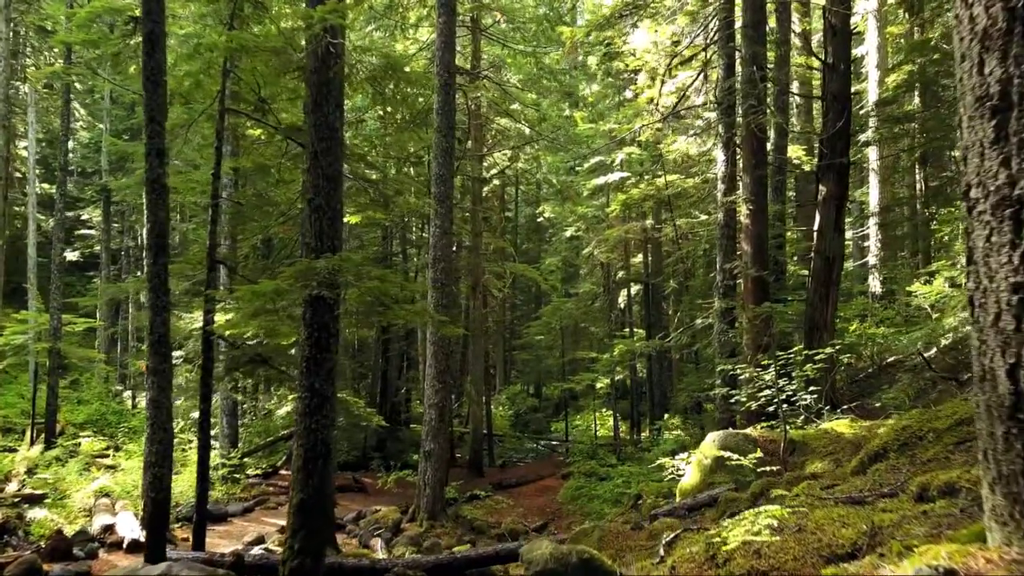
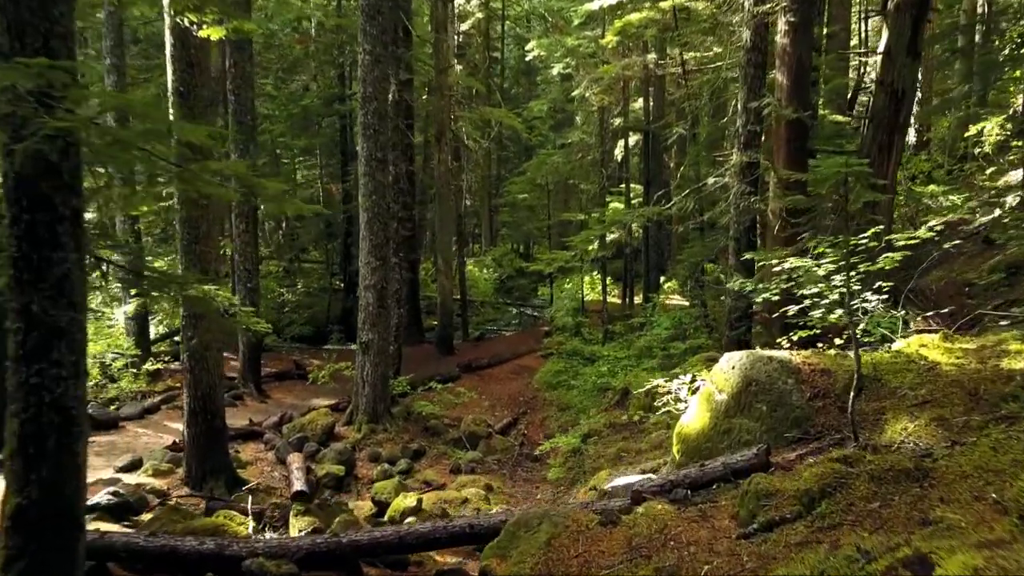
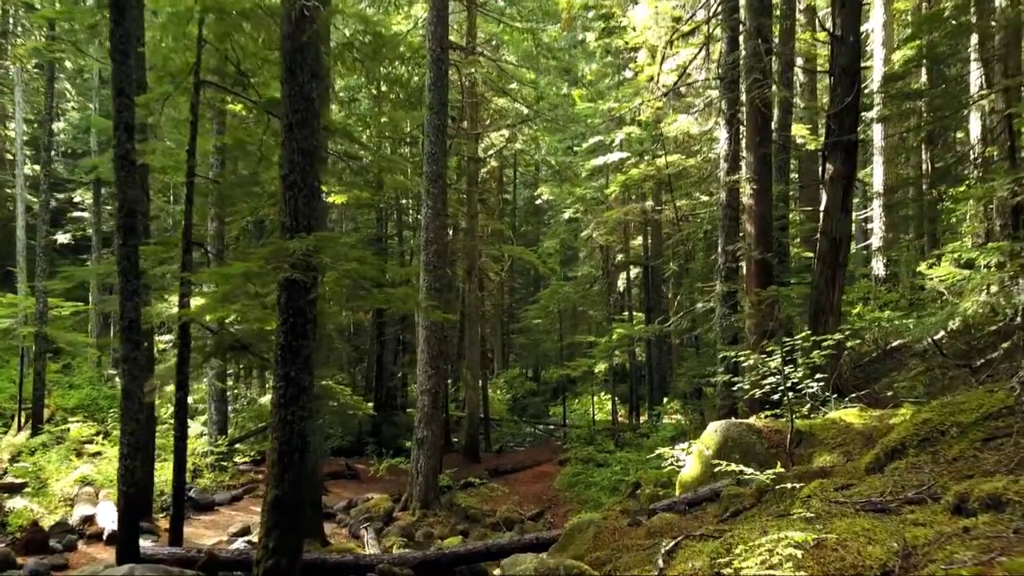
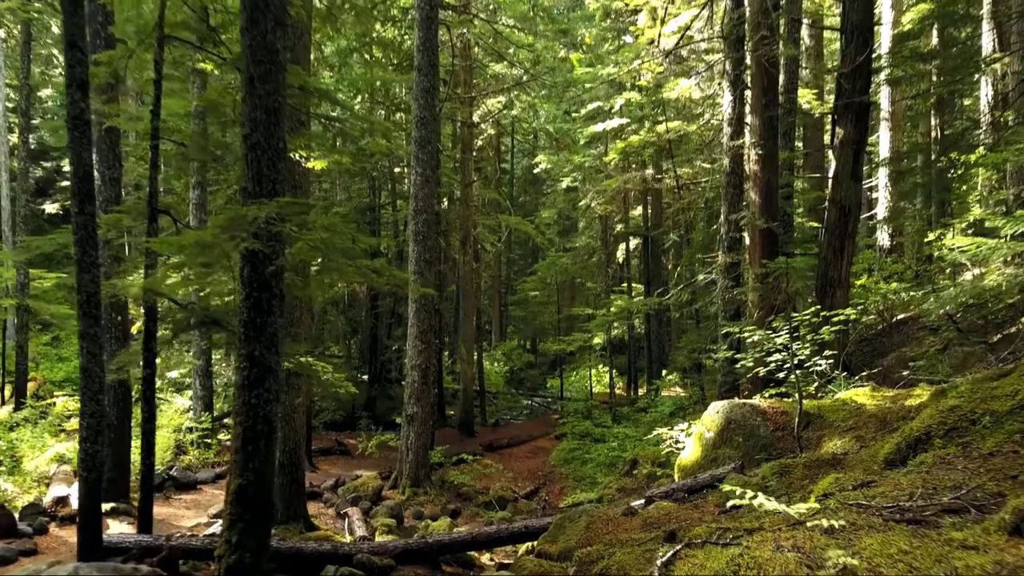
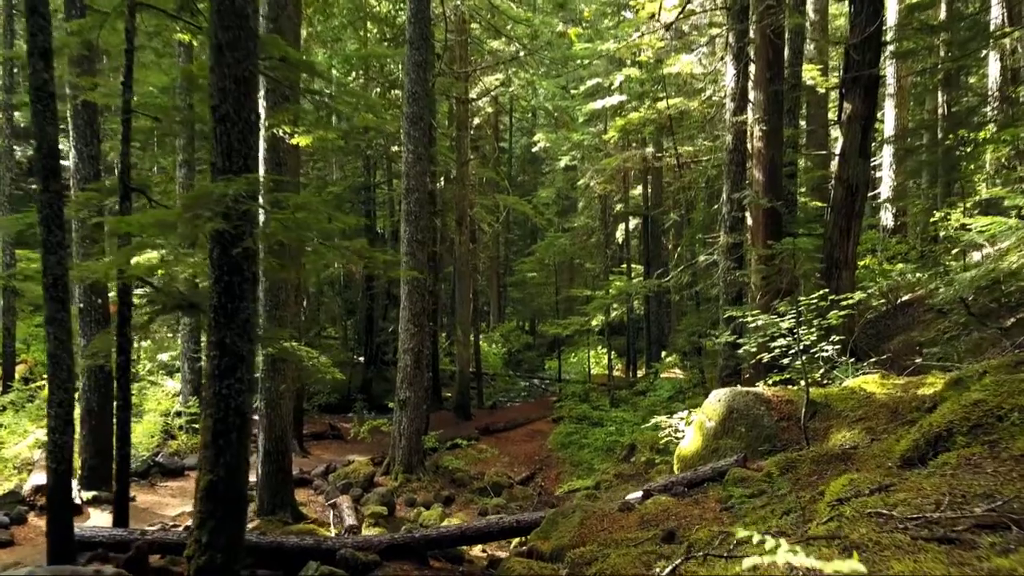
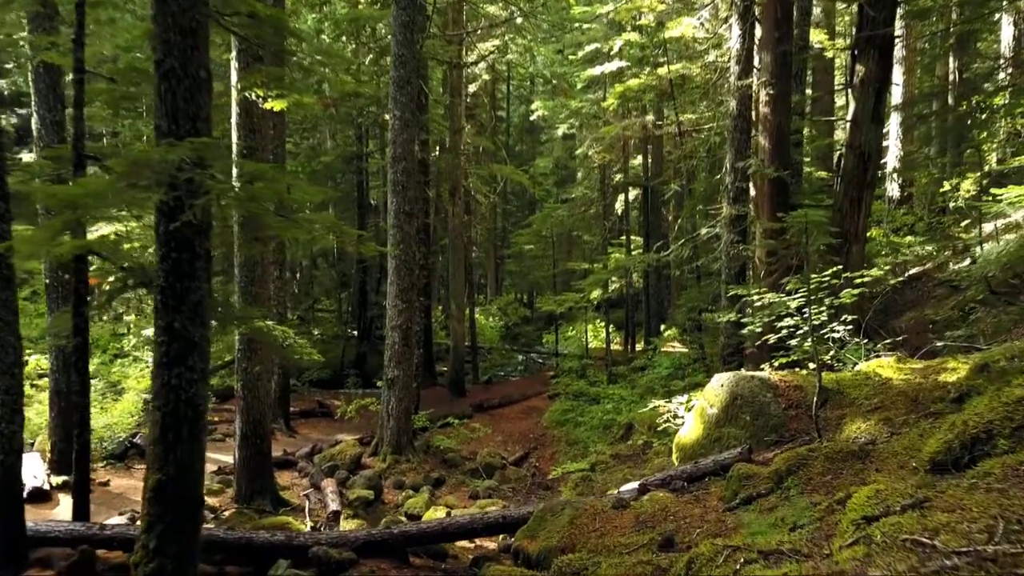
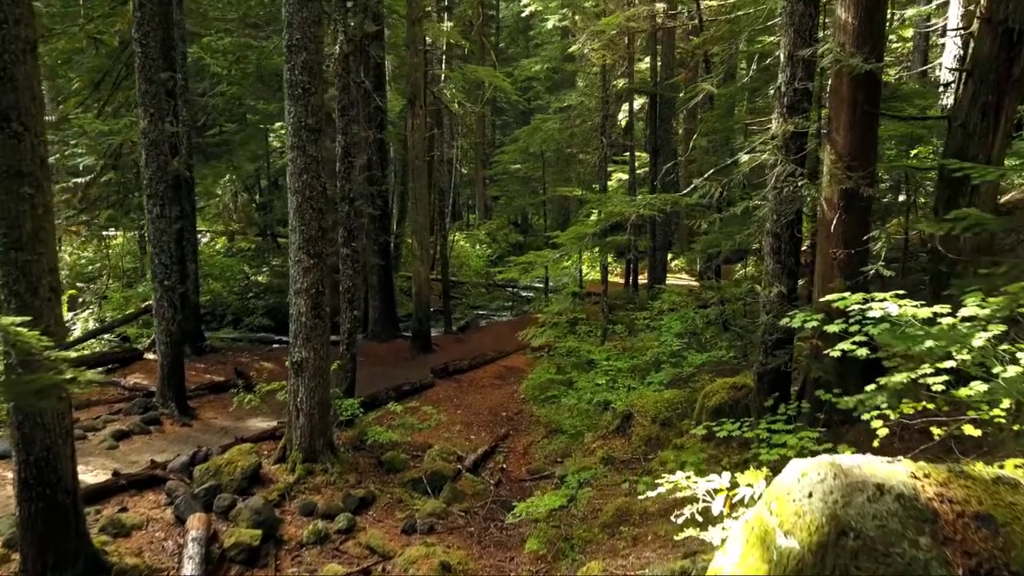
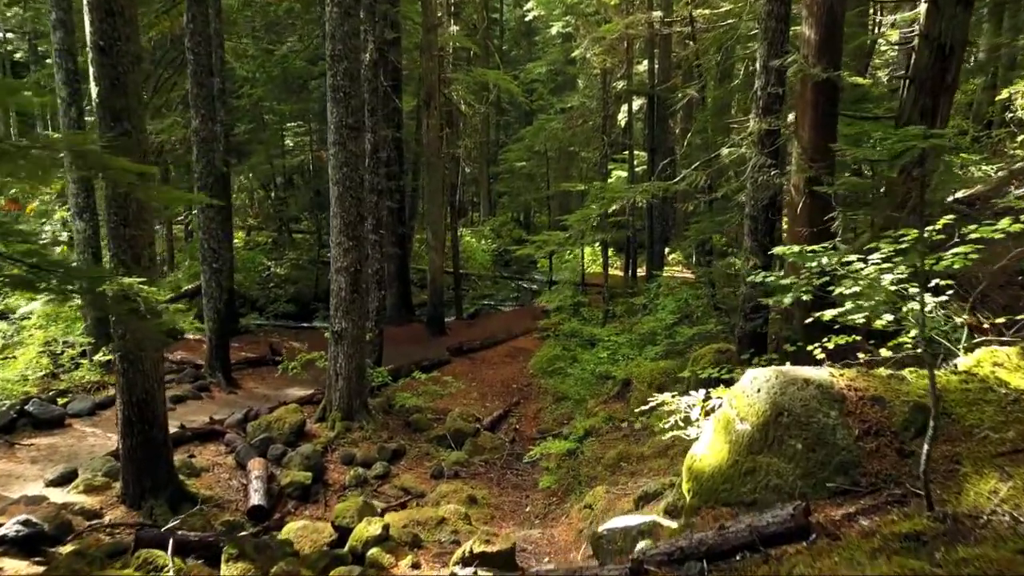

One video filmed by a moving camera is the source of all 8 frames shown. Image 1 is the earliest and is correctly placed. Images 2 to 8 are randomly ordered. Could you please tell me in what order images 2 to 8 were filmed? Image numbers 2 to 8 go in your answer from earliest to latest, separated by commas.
3, 4, 5, 6, 2, 8, 7
